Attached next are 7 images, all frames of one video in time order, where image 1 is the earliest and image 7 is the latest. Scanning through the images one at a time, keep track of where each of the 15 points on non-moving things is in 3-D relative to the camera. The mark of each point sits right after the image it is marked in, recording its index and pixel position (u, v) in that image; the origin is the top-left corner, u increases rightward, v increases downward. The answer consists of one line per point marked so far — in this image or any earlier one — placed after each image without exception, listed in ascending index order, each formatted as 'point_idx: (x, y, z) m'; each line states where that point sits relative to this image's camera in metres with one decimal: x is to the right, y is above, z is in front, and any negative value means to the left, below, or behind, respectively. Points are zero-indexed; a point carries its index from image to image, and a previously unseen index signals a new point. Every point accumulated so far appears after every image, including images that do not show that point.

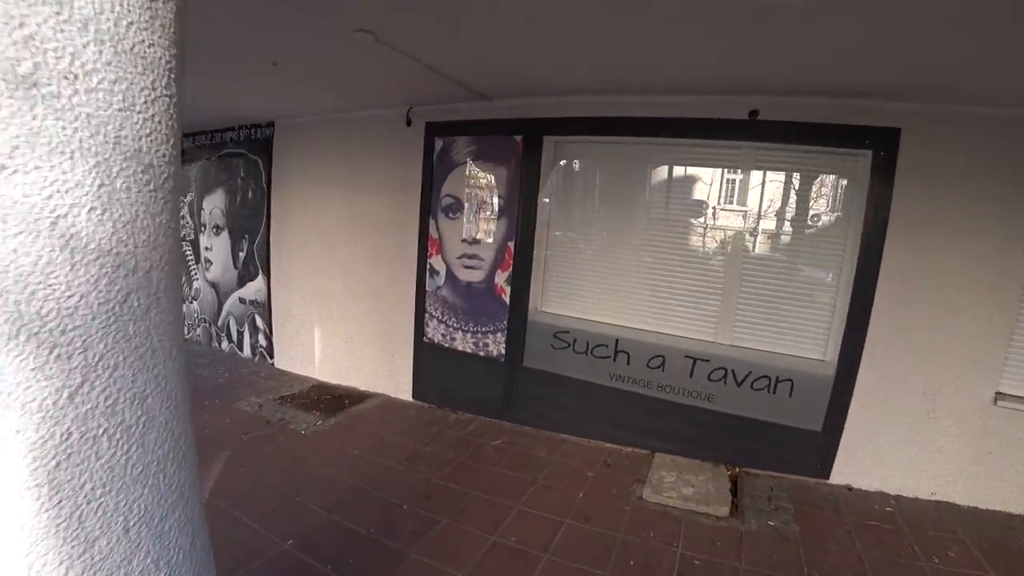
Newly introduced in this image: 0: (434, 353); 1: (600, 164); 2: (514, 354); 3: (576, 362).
0: (-0.6, -0.5, +3.8) m
1: (+0.6, +0.8, +3.4) m
2: (0.0, -0.5, +3.5) m
3: (+0.5, -0.5, +3.4) m
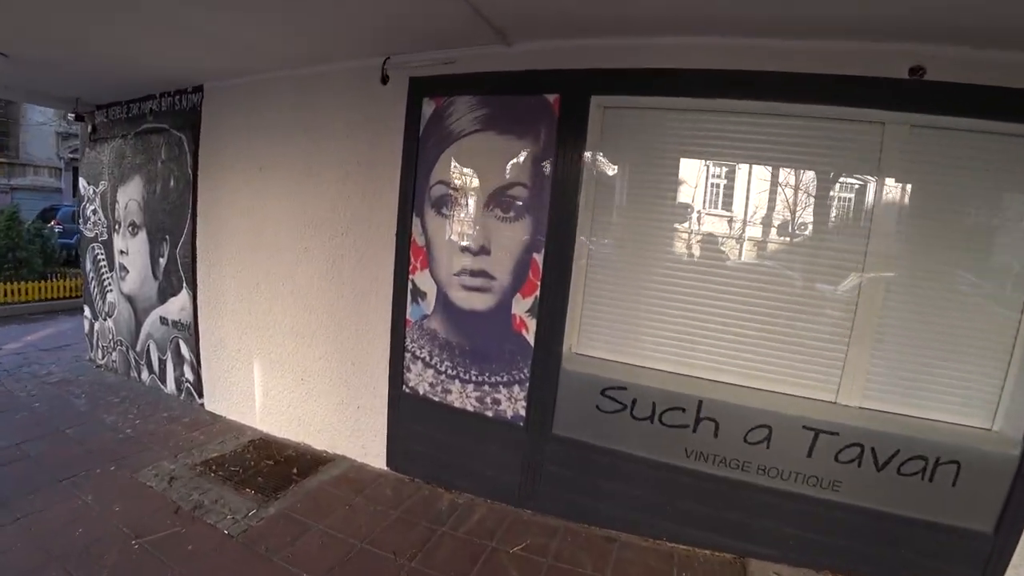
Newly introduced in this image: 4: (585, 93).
0: (-0.5, -0.6, +2.6) m
1: (+0.7, +0.6, +2.3) m
2: (+0.2, -0.6, +2.4) m
3: (+0.6, -0.6, +2.3) m
4: (+0.4, +0.8, +2.2) m
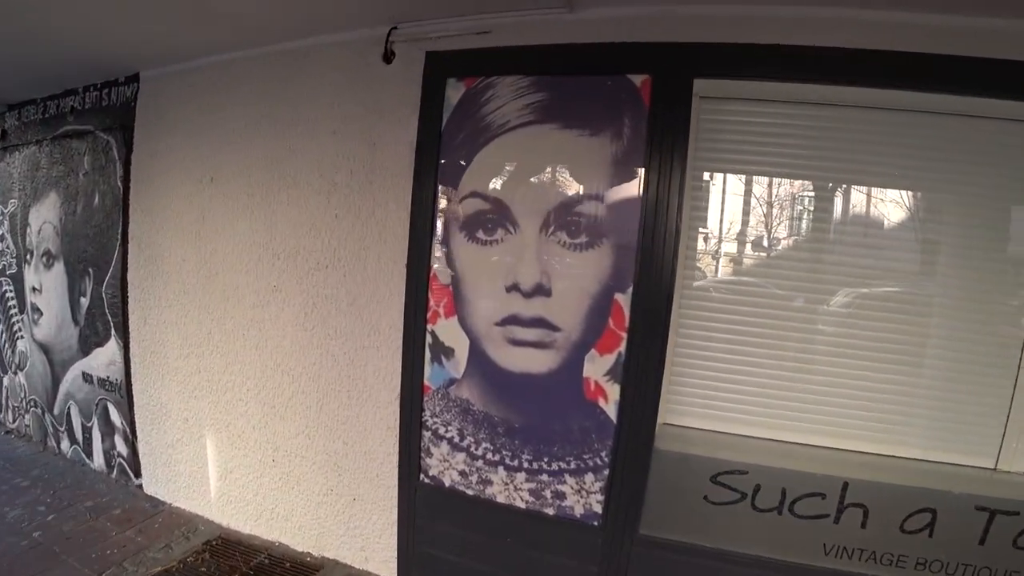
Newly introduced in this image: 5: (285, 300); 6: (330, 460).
0: (-0.2, -0.8, +1.9) m
1: (+0.9, +0.5, +1.7) m
2: (+0.4, -0.8, +1.7) m
3: (+0.8, -0.8, +1.7) m
4: (+0.6, +0.7, +1.6) m
5: (-1.0, -0.1, +2.1) m
6: (-0.8, -0.7, +2.1) m
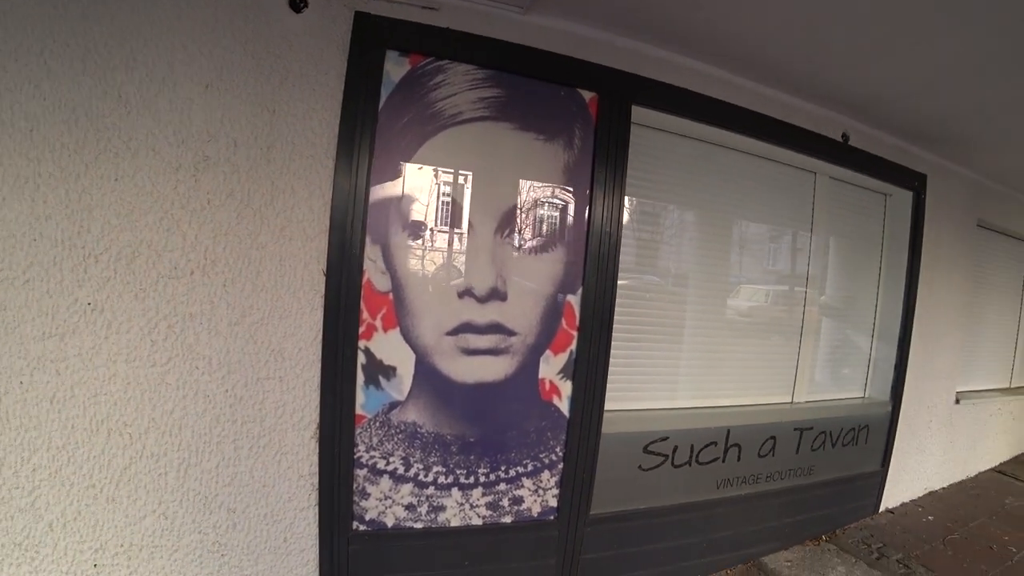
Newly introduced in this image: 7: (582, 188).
0: (-0.4, -0.9, +1.7) m
1: (+0.7, +0.5, +2.1) m
2: (+0.2, -0.8, +1.8) m
3: (+0.6, -0.8, +2.0) m
4: (+0.4, +0.7, +1.8) m
5: (-1.2, -0.1, +1.5) m
6: (-1.0, -0.8, +1.6) m
7: (+0.2, +0.3, +1.8) m
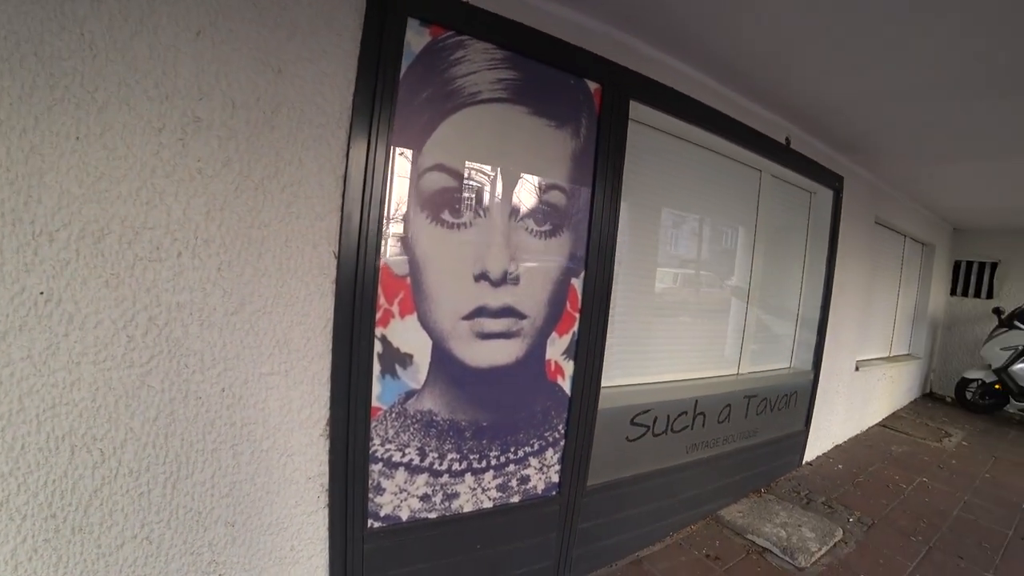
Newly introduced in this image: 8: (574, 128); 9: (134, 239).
0: (-0.3, -0.8, +1.6) m
1: (+0.6, +0.6, +2.2) m
2: (+0.2, -0.7, +1.9) m
3: (+0.6, -0.7, +2.2) m
4: (+0.4, +0.7, +1.9) m
5: (-1.0, -0.1, +1.2) m
6: (-0.9, -0.7, +1.4) m
7: (+0.3, +0.4, +1.8) m
8: (+0.2, +0.6, +1.8) m
9: (-0.9, +0.1, +1.3) m
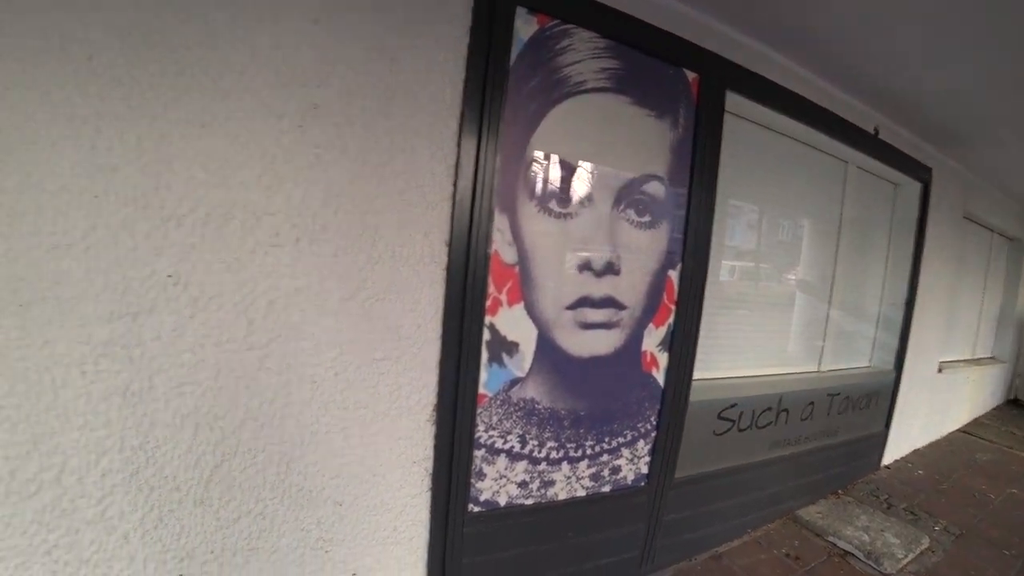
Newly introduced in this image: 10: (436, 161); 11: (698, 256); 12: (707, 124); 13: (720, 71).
0: (0.0, -0.8, +1.6) m
1: (+1.0, +0.6, +2.2) m
2: (+0.6, -0.7, +1.9) m
3: (+0.9, -0.7, +2.2) m
4: (+0.8, +0.7, +1.9) m
5: (-0.8, 0.0, +1.3) m
6: (-0.6, -0.7, +1.4) m
7: (+0.6, +0.4, +1.8) m
8: (+0.5, +0.6, +1.7) m
9: (-0.6, +0.2, +1.3) m
10: (-0.2, +0.4, +1.4) m
11: (+0.7, +0.1, +1.8) m
12: (+0.7, +0.6, +1.8) m
13: (+0.8, +0.8, +1.8) m
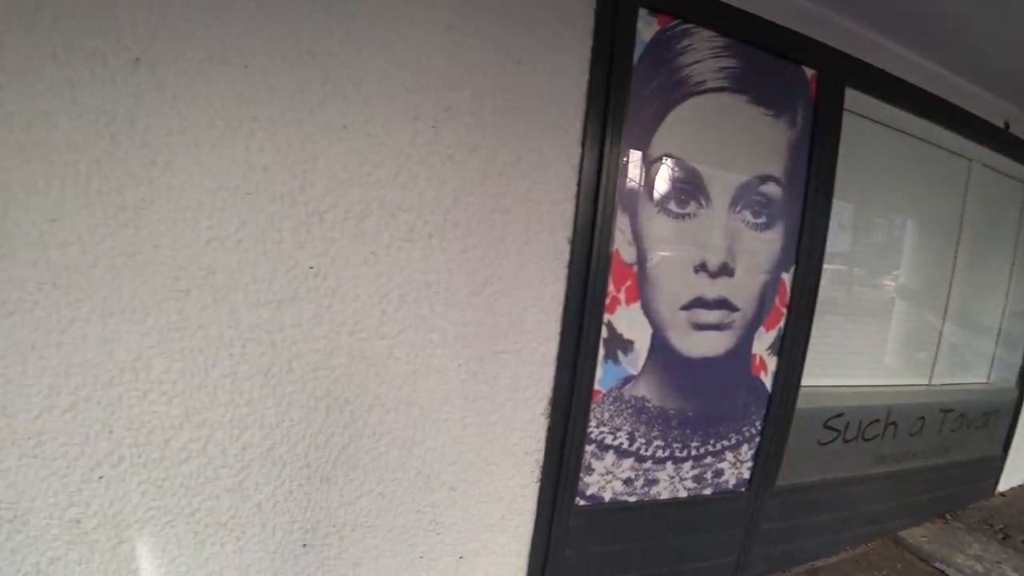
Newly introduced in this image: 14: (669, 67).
0: (+0.3, -0.8, +1.7) m
1: (+1.4, +0.6, +2.1) m
2: (+0.9, -0.7, +1.9) m
3: (+1.3, -0.7, +2.1) m
4: (+1.2, +0.7, +1.8) m
5: (-0.4, 0.0, +1.4) m
6: (-0.2, -0.7, +1.5) m
7: (+1.0, +0.4, +1.8) m
8: (+0.9, +0.6, +1.7) m
9: (-0.3, +0.2, +1.4) m
10: (+0.1, +0.4, +1.5) m
11: (+1.0, +0.1, +1.8) m
12: (+1.1, +0.6, +1.8) m
13: (+1.2, +0.8, +1.8) m
14: (+0.5, +0.7, +1.5) m
